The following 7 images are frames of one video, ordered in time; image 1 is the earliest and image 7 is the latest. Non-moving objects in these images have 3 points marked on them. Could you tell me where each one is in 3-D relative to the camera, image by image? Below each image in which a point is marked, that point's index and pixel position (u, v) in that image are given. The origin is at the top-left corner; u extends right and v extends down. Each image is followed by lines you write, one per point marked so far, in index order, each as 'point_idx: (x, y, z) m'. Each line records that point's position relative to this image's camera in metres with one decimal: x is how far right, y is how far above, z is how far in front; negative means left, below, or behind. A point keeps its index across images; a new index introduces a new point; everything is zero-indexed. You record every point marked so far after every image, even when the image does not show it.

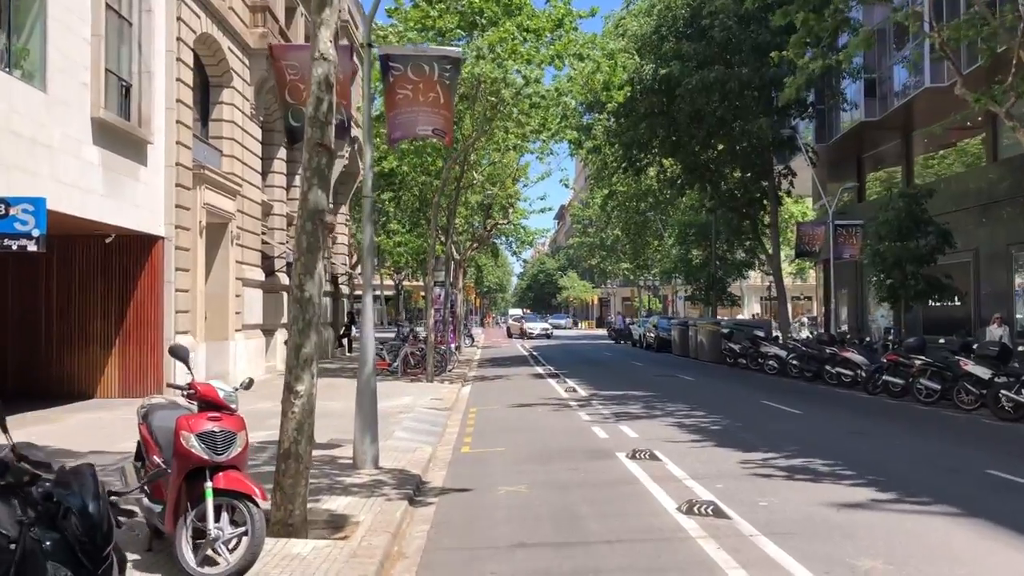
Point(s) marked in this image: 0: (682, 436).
0: (+2.1, -1.8, +11.2) m
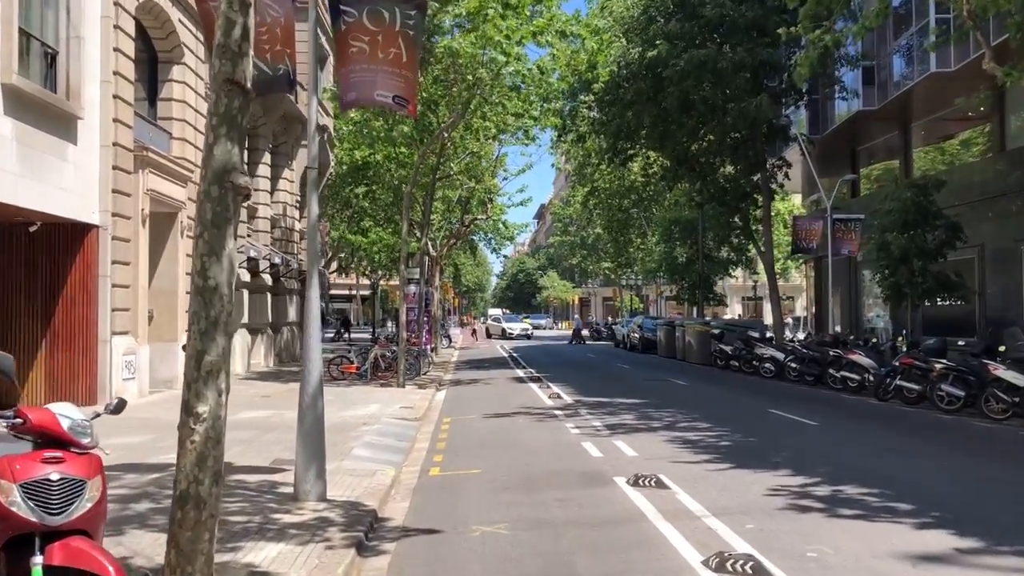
0: (+1.8, -1.7, +9.6) m
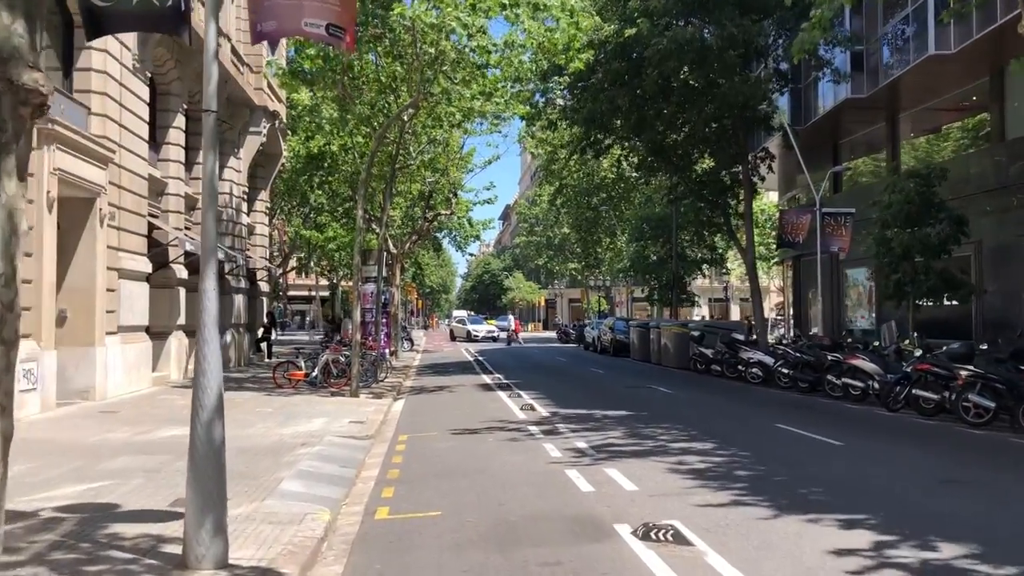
0: (+1.6, -1.7, +7.7) m
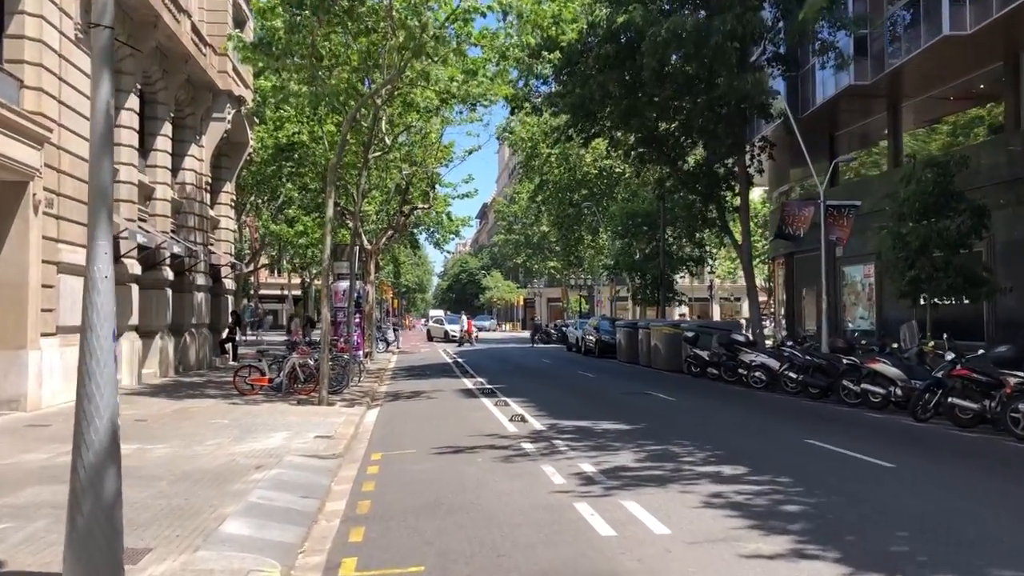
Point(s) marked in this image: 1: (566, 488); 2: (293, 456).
0: (+1.6, -1.6, +6.1) m
1: (+0.5, -1.7, +8.1) m
2: (-2.4, -1.8, +10.3) m
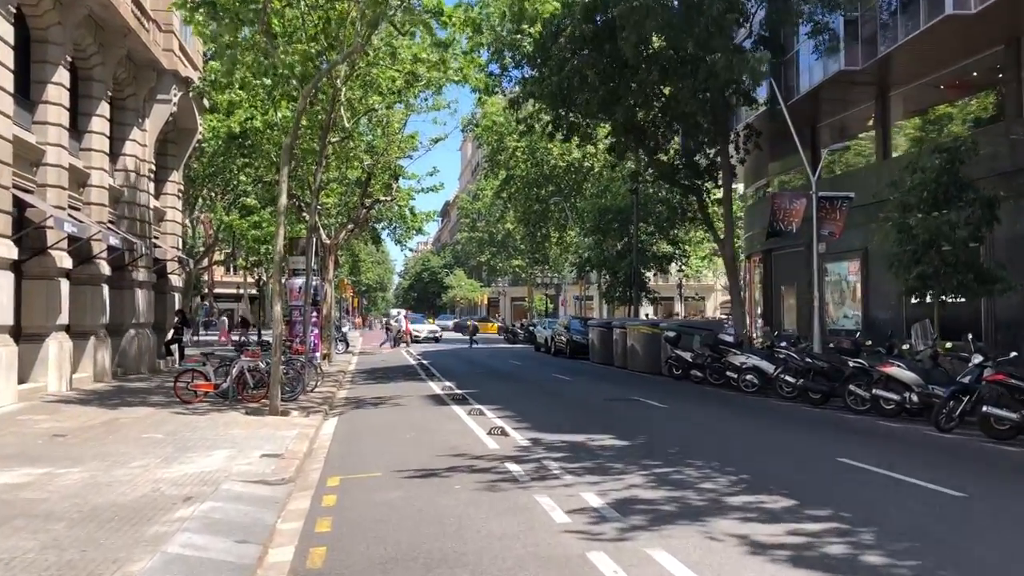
0: (+1.6, -1.5, +4.5) m
1: (+0.4, -1.6, +6.5) m
2: (-2.6, -1.8, +8.5) m
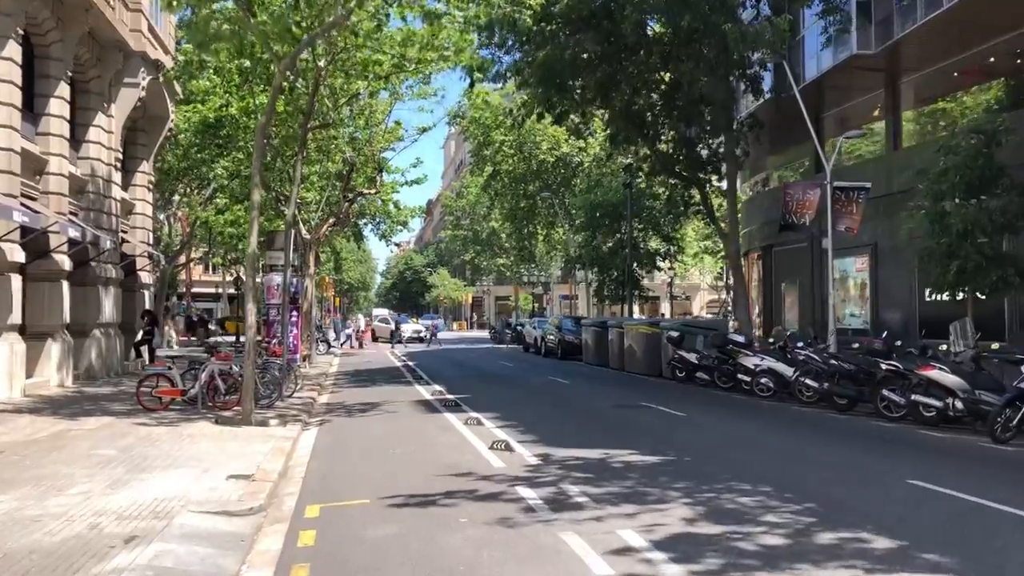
0: (+1.8, -1.5, +3.1) m
1: (+0.6, -1.6, +5.0) m
2: (-2.4, -1.7, +7.0) m
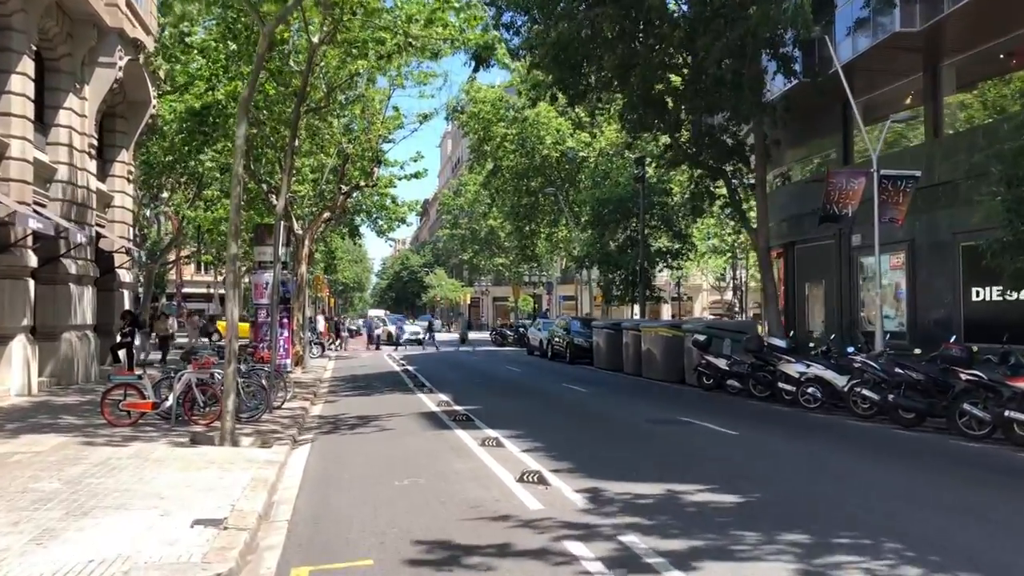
0: (+2.1, -1.4, +1.3) m
1: (+0.9, -1.5, +3.2) m
2: (-2.1, -1.7, +5.2) m
